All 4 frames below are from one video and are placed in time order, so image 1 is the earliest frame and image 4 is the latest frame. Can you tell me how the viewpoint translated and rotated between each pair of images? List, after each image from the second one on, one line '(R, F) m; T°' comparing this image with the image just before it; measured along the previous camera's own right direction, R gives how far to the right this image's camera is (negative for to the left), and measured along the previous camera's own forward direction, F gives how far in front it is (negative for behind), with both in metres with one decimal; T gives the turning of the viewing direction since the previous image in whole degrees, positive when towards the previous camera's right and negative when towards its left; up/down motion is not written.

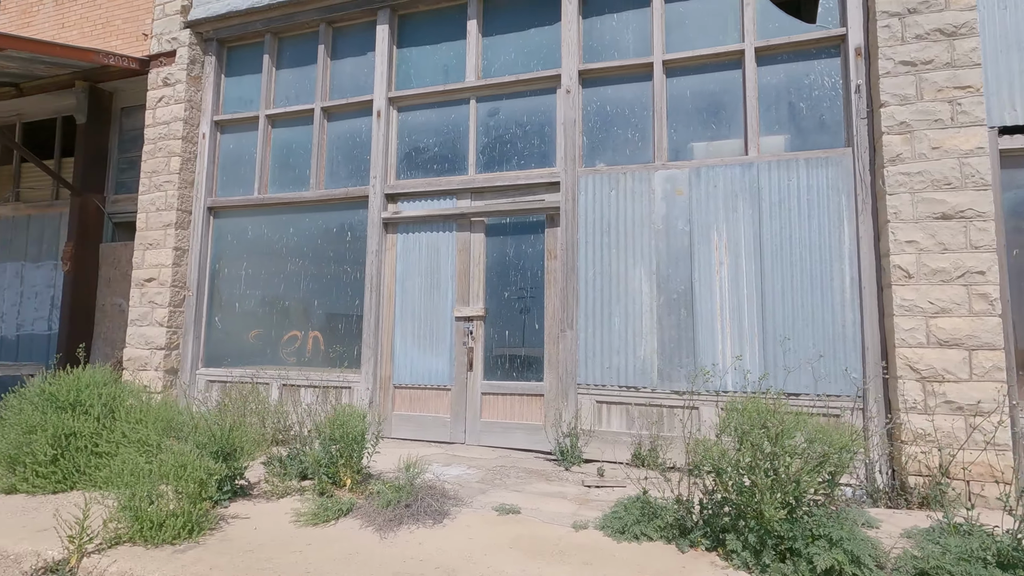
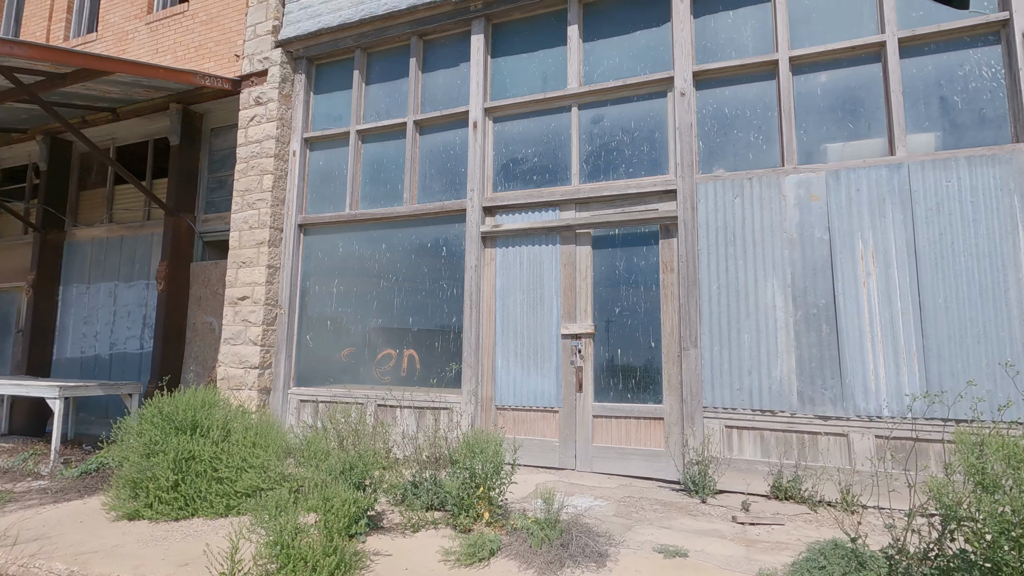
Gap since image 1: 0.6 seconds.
(-0.7, +0.3) m; -4°
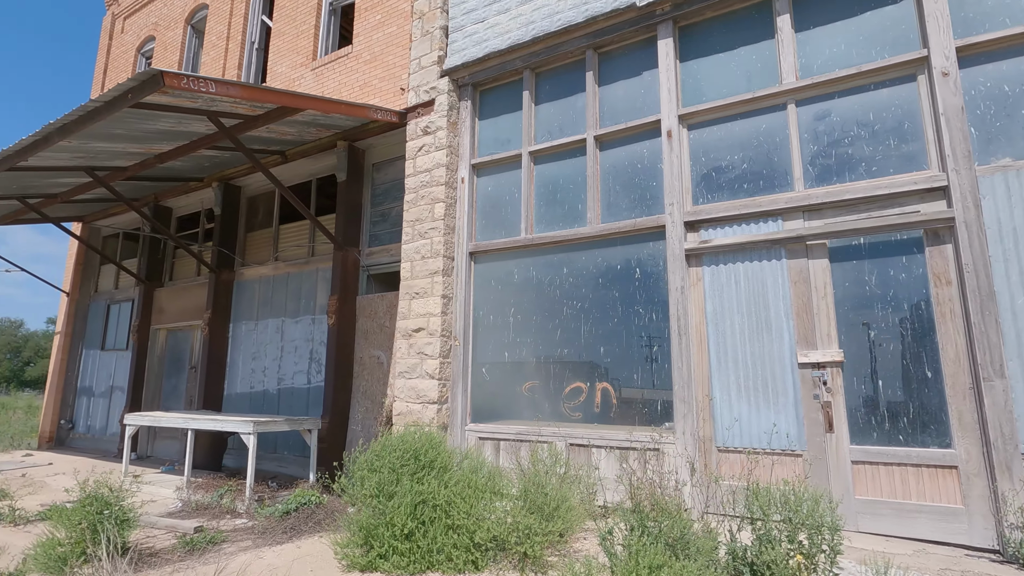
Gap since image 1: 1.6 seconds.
(-1.1, +0.4) m; -9°
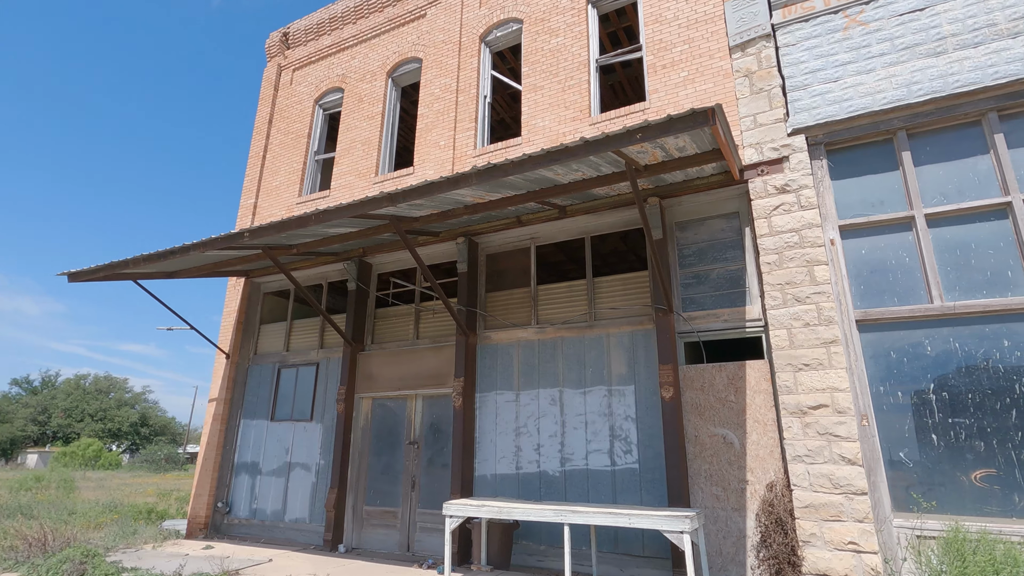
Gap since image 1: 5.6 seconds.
(-4.3, +0.8) m; +3°
